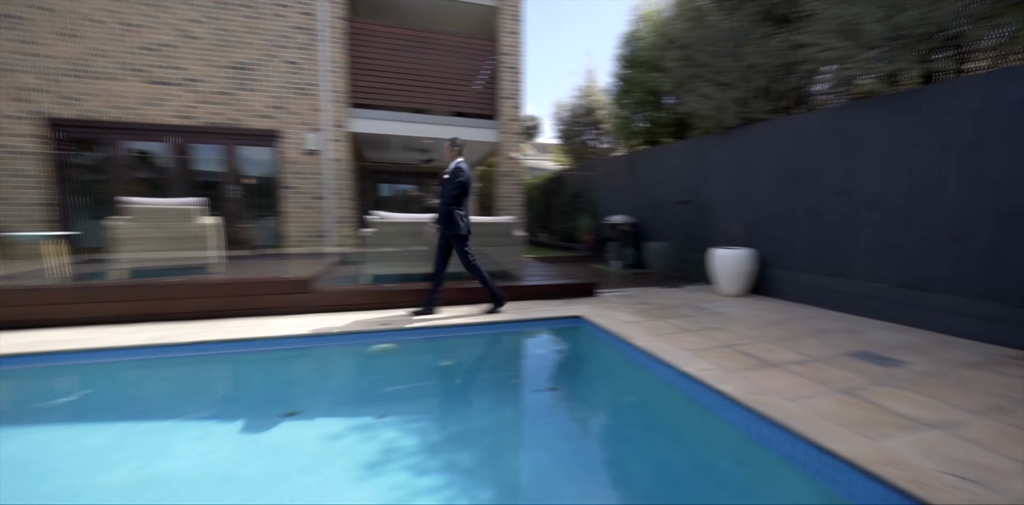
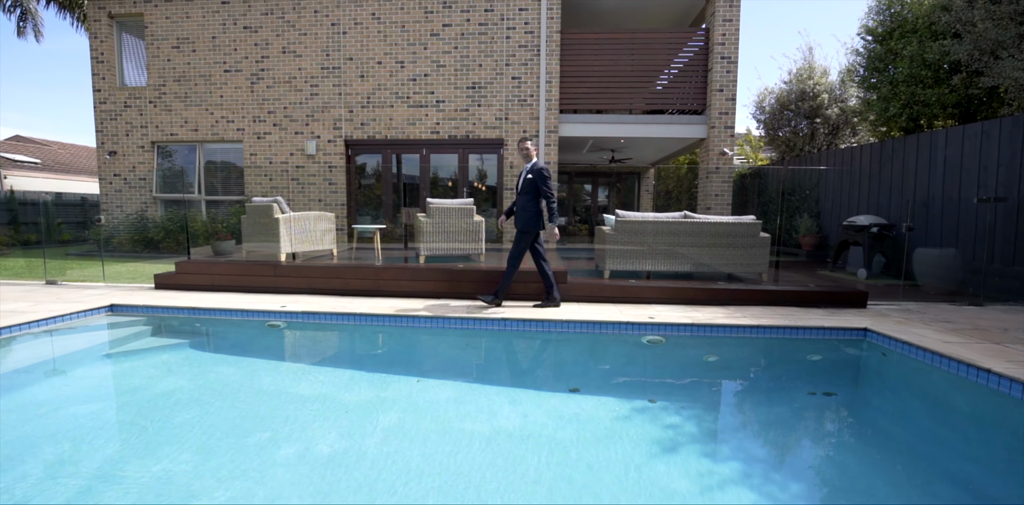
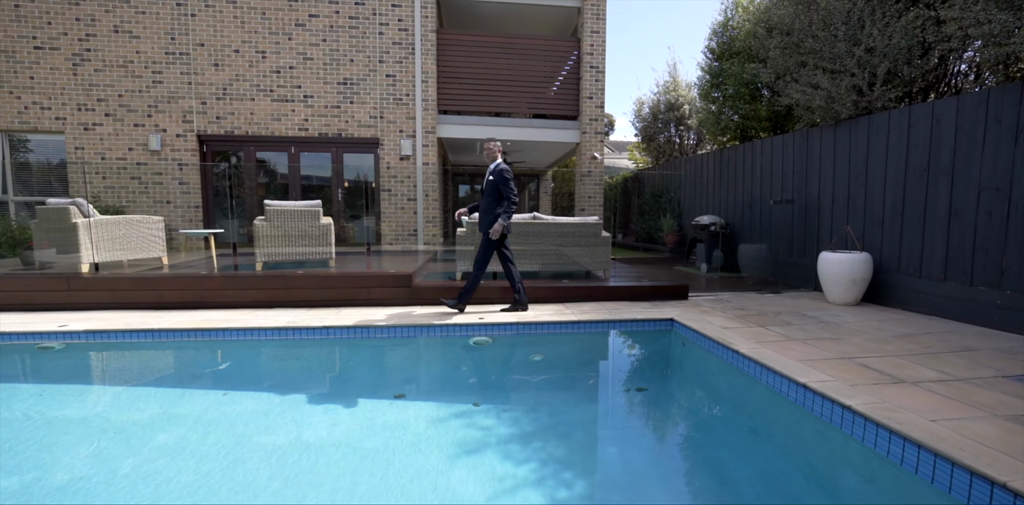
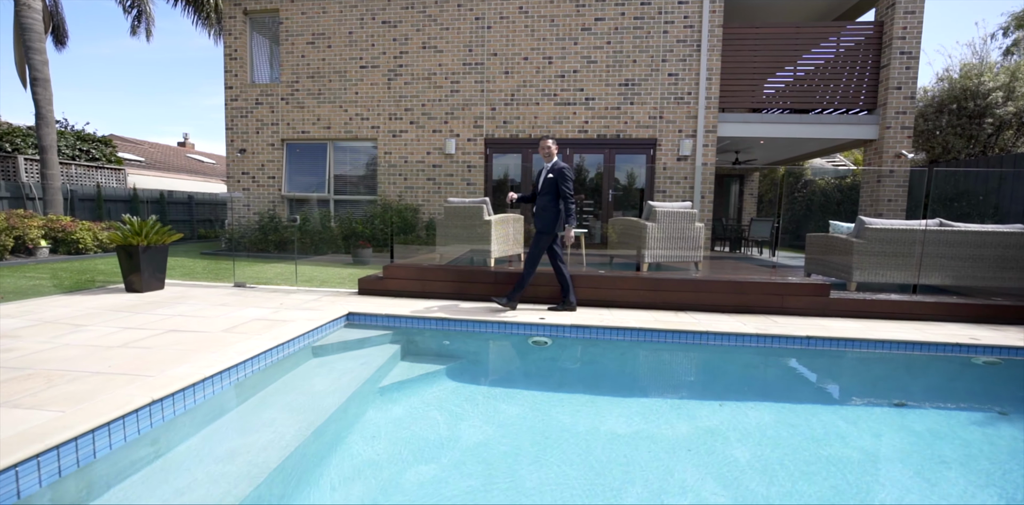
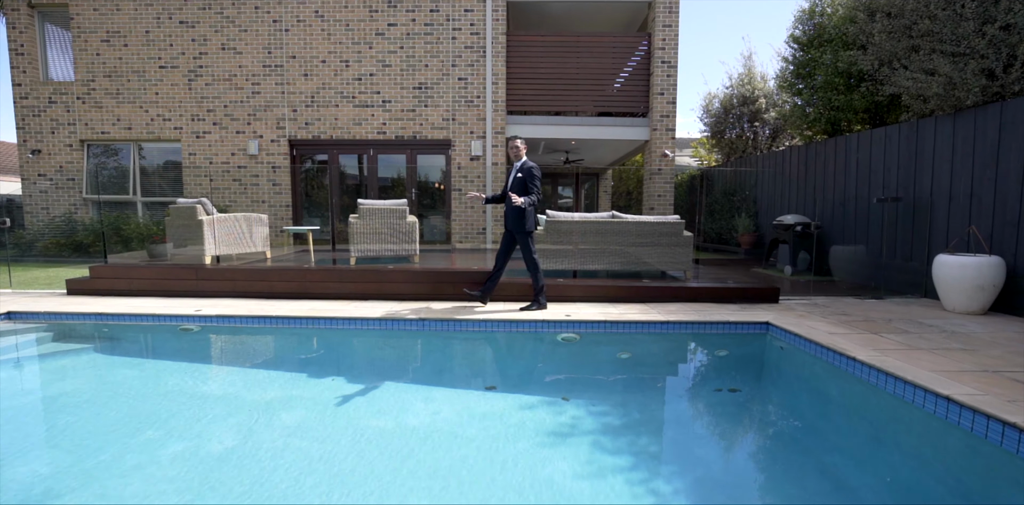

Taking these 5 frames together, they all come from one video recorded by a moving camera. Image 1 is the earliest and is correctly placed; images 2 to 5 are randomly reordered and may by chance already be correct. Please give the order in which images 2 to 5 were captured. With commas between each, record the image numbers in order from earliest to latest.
3, 5, 2, 4
